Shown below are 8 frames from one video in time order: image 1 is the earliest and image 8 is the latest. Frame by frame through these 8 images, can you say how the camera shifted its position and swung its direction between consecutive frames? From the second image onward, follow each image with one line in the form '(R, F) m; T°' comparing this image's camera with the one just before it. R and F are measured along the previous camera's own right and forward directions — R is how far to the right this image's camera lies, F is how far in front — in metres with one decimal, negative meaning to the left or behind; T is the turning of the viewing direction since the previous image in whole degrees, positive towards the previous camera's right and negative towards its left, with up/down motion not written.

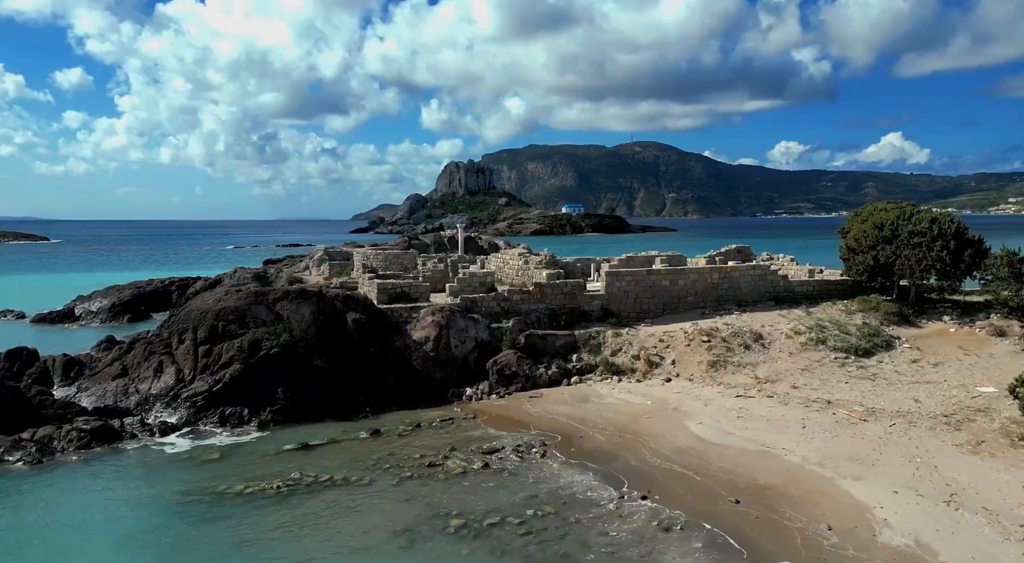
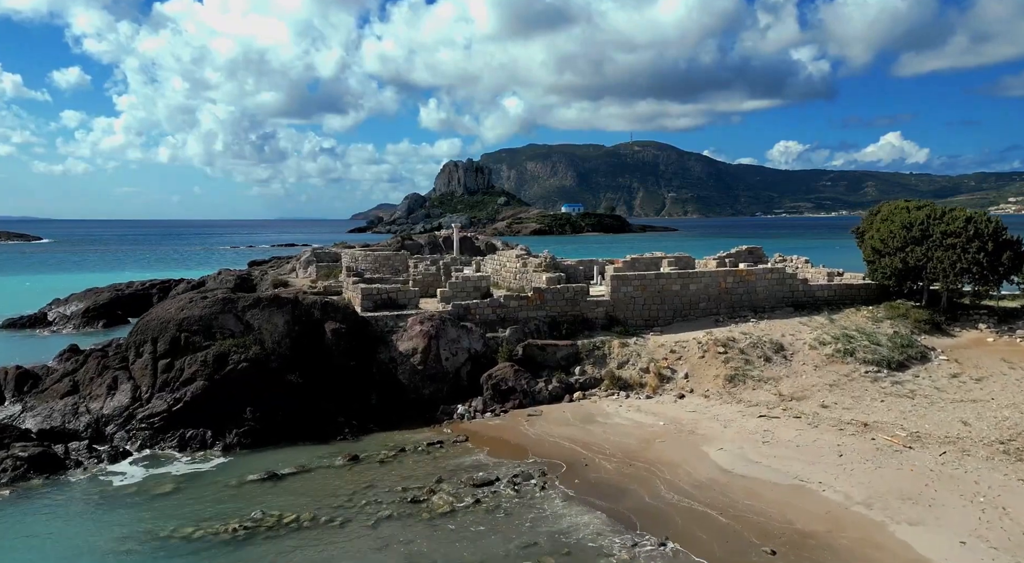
(+0.1, +1.7) m; 0°
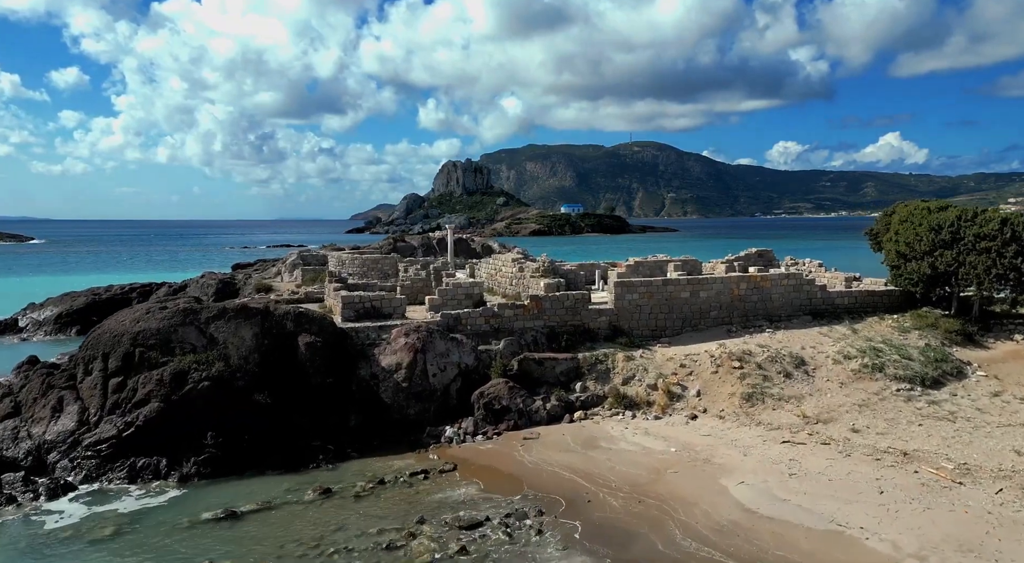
(+0.1, +1.6) m; 0°
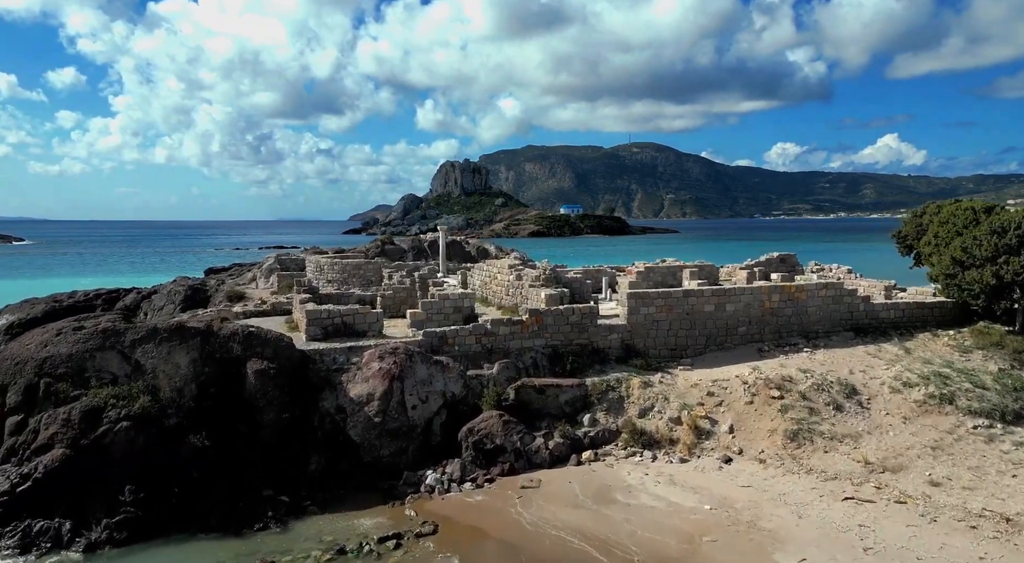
(0.0, +2.5) m; 0°
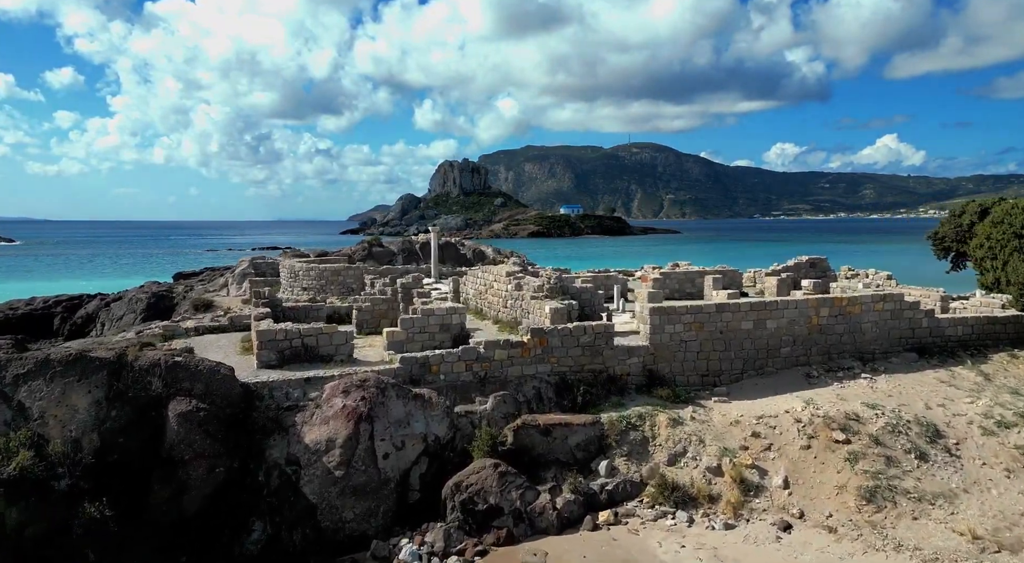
(0.0, +2.6) m; 0°
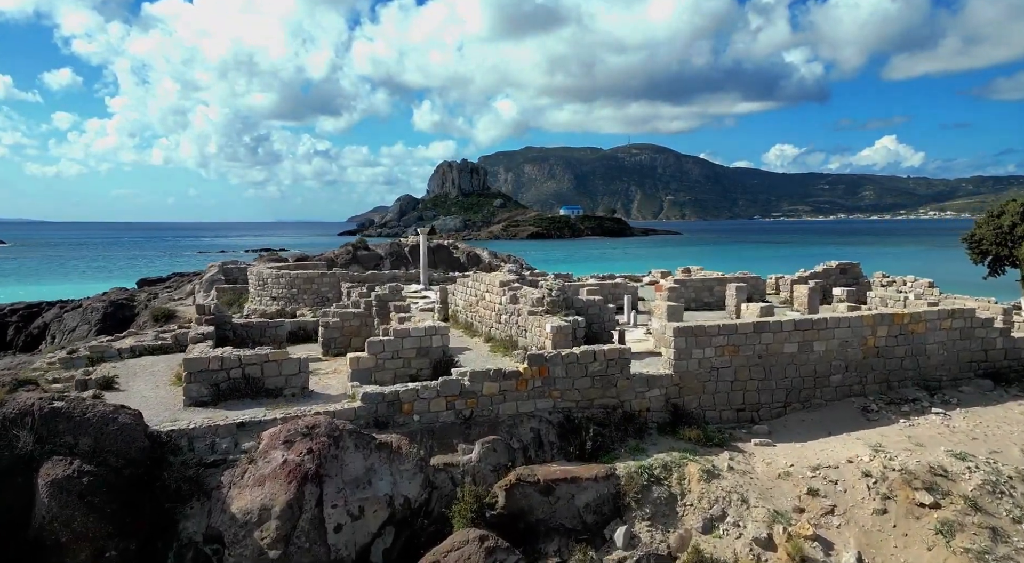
(+0.1, +2.3) m; 0°
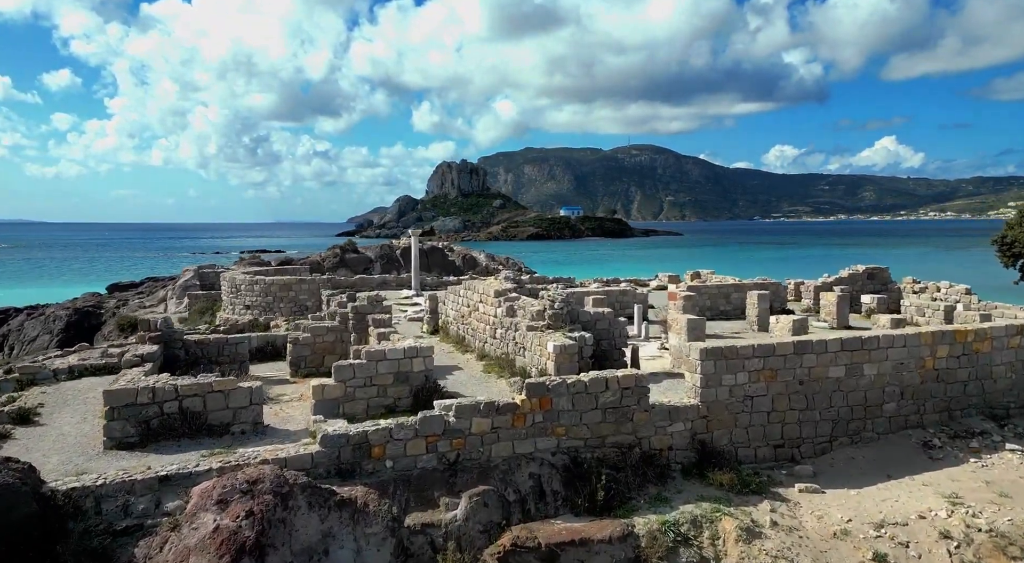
(+0.1, +1.7) m; 0°
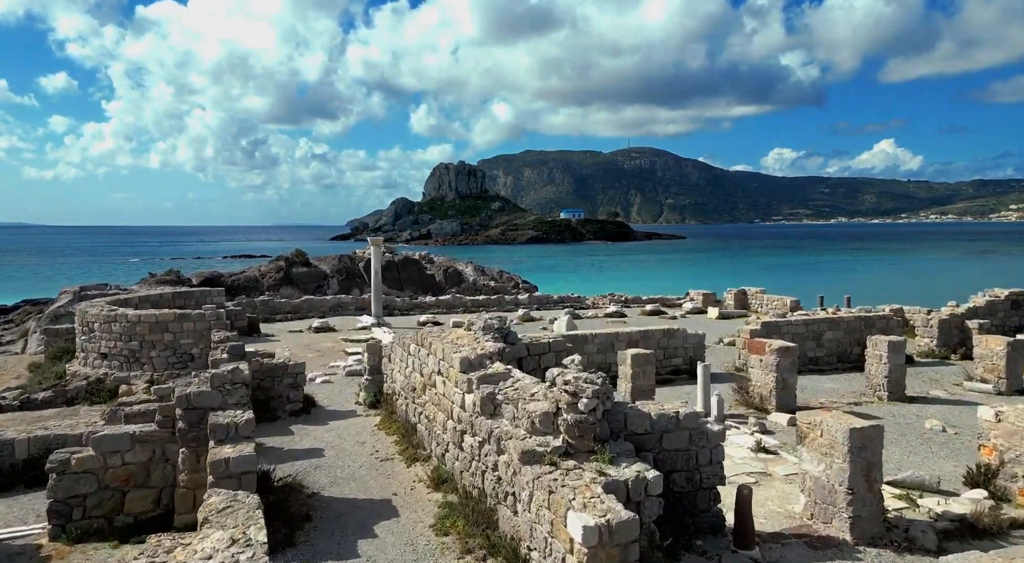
(+0.2, +5.6) m; 0°
